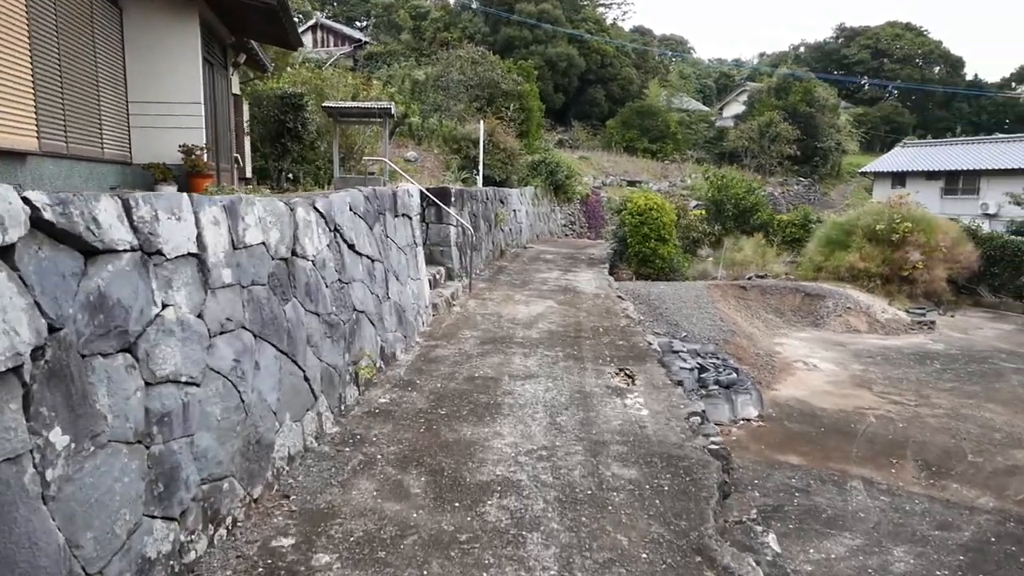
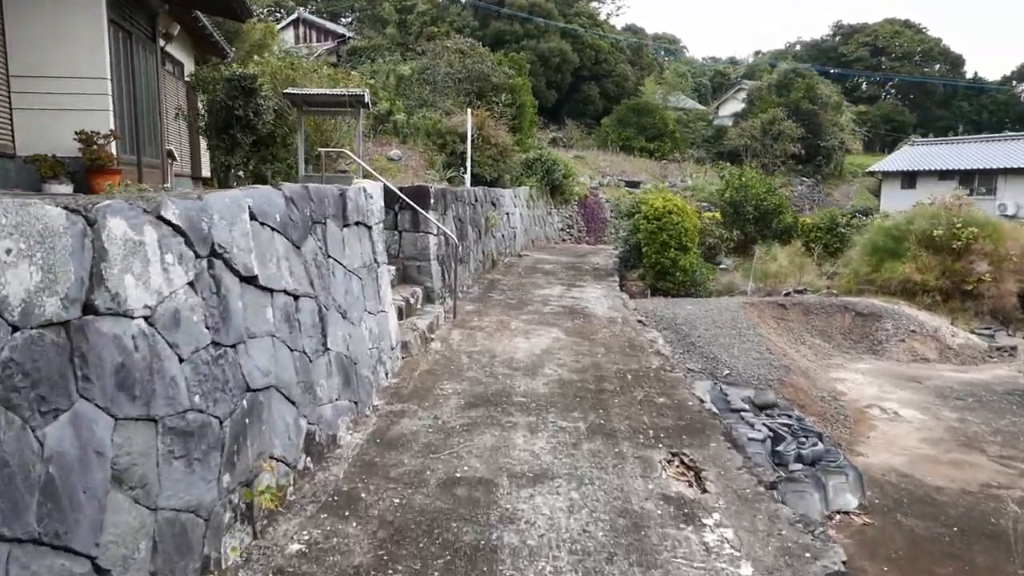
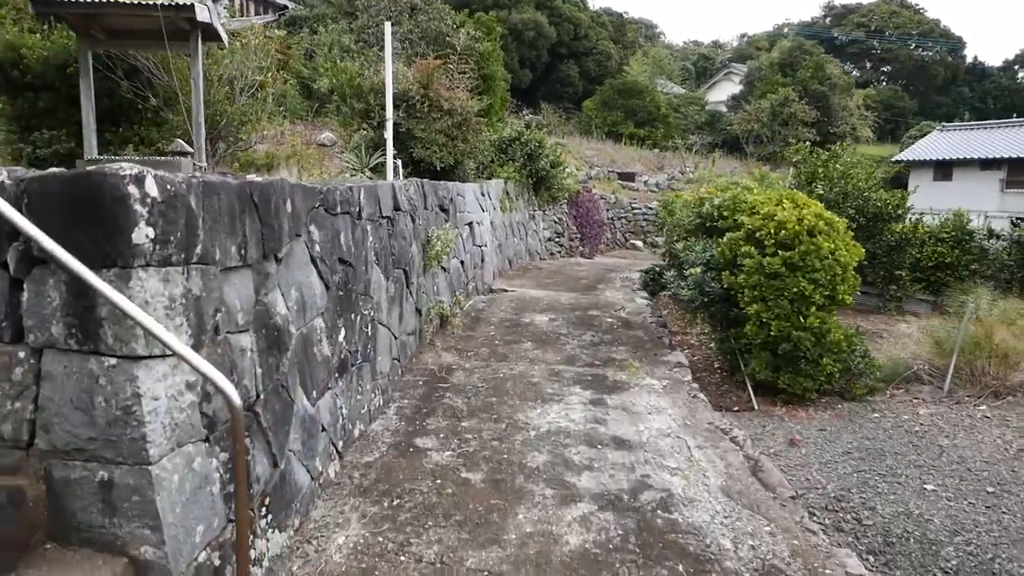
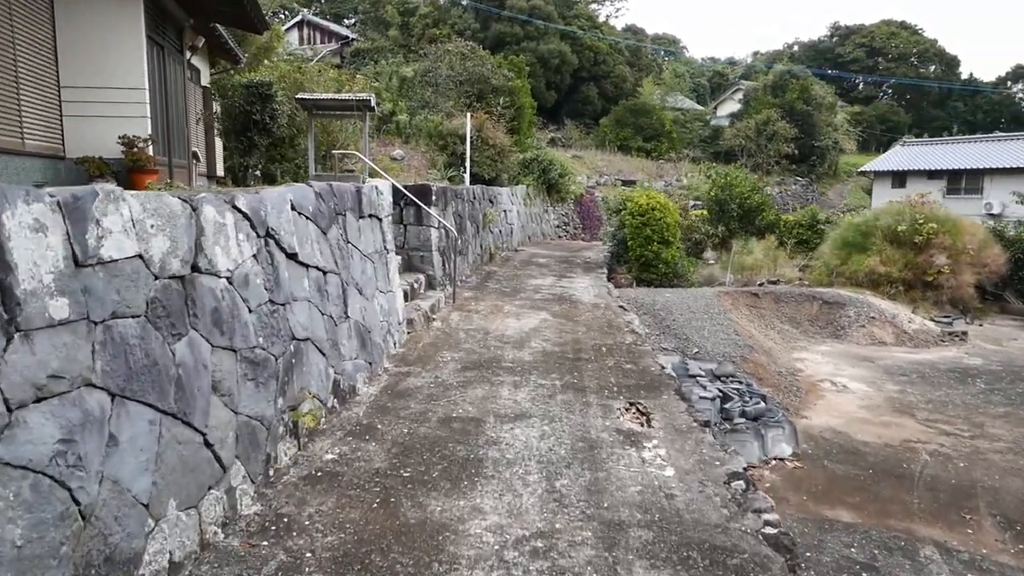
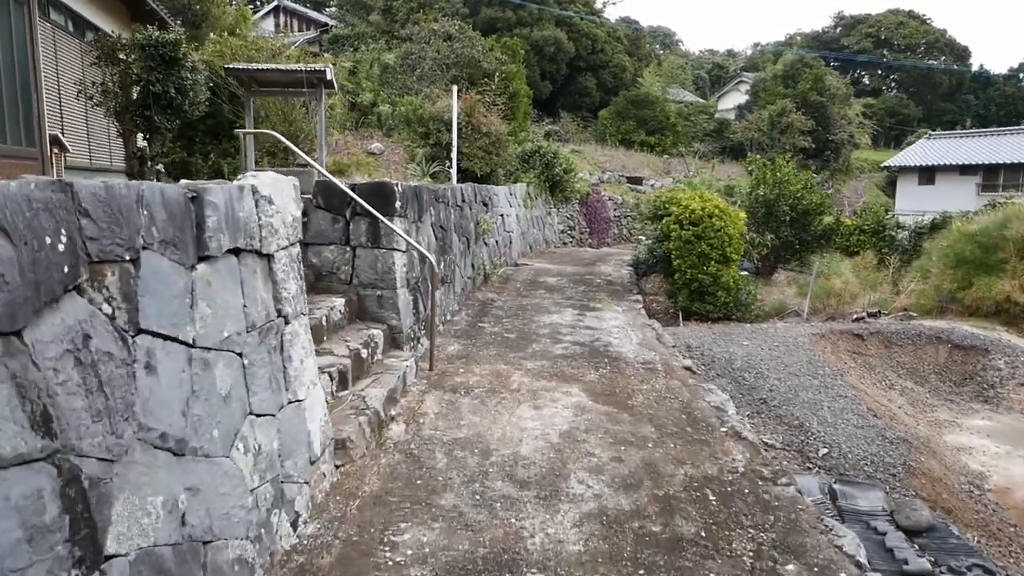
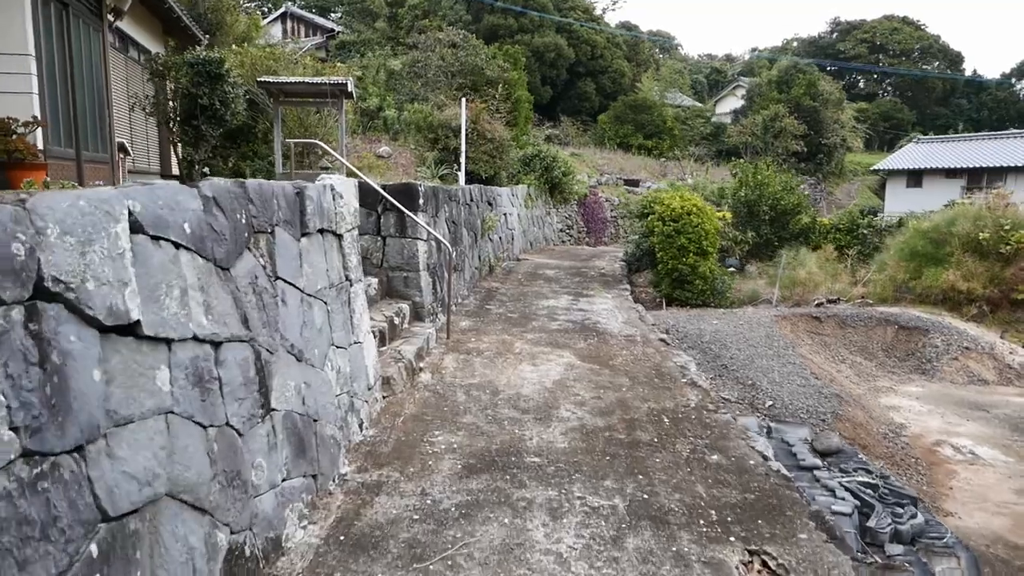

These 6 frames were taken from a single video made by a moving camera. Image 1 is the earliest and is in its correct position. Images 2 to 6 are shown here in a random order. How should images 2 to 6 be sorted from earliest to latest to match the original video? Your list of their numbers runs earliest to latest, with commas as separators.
4, 2, 6, 5, 3
